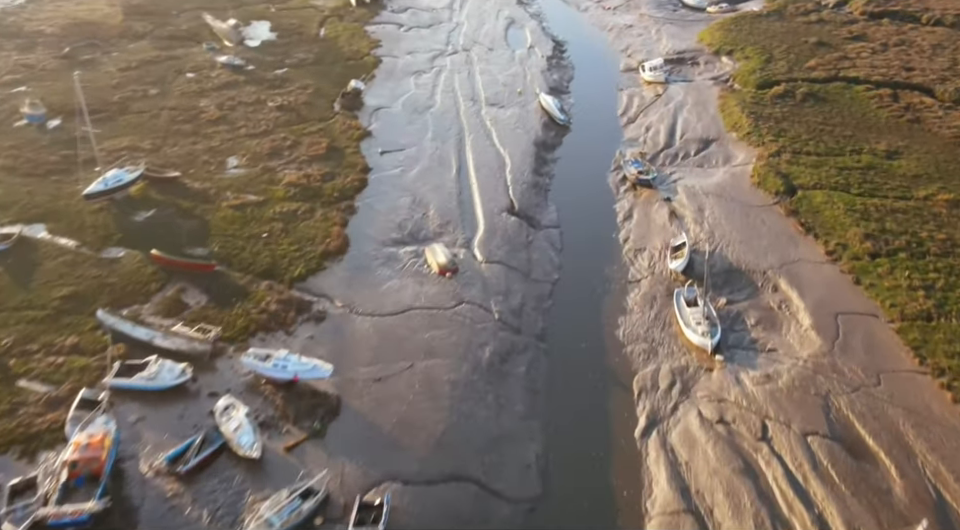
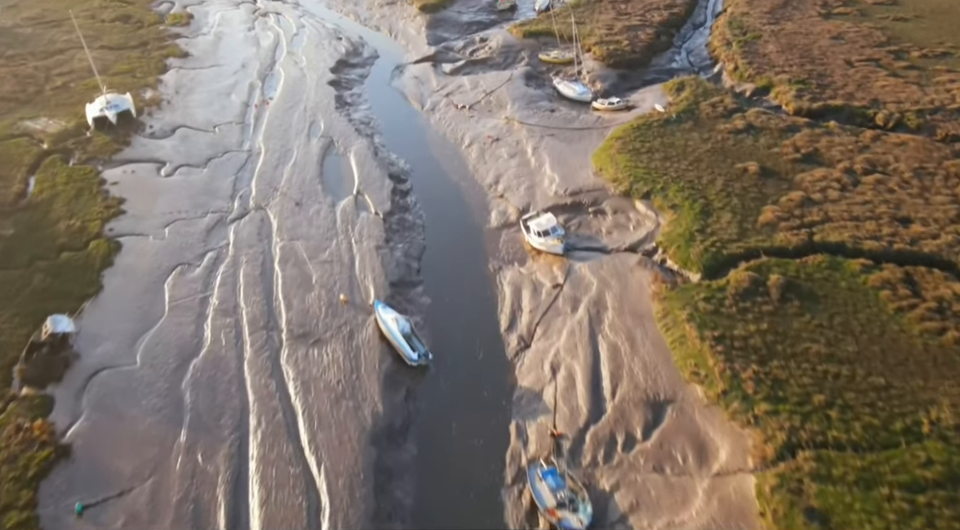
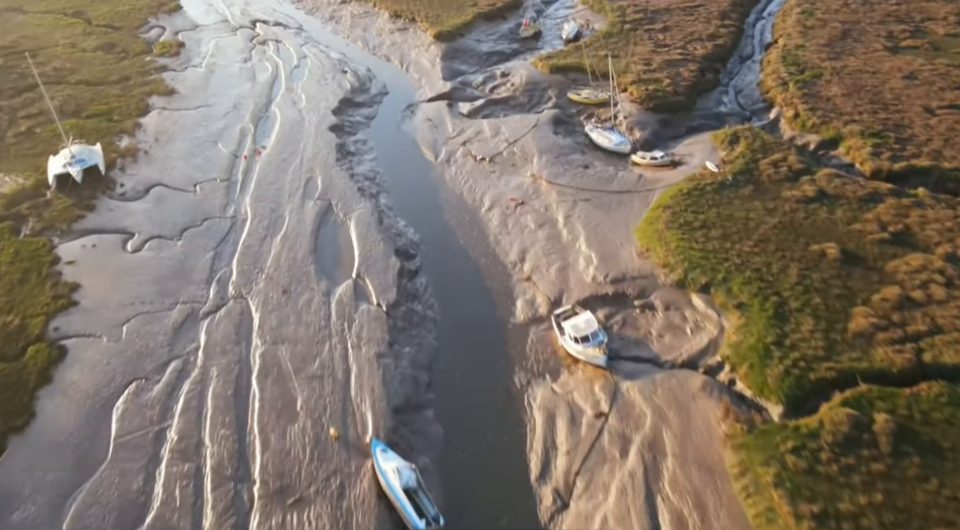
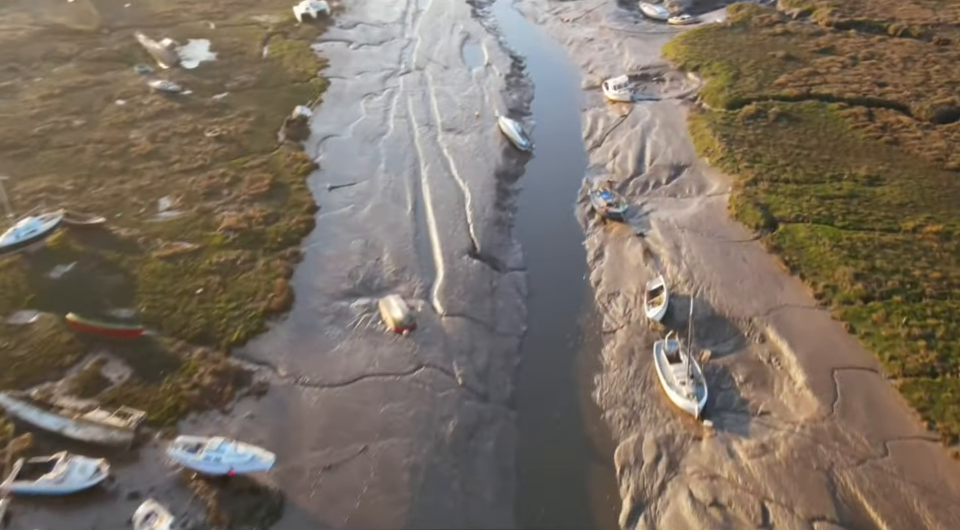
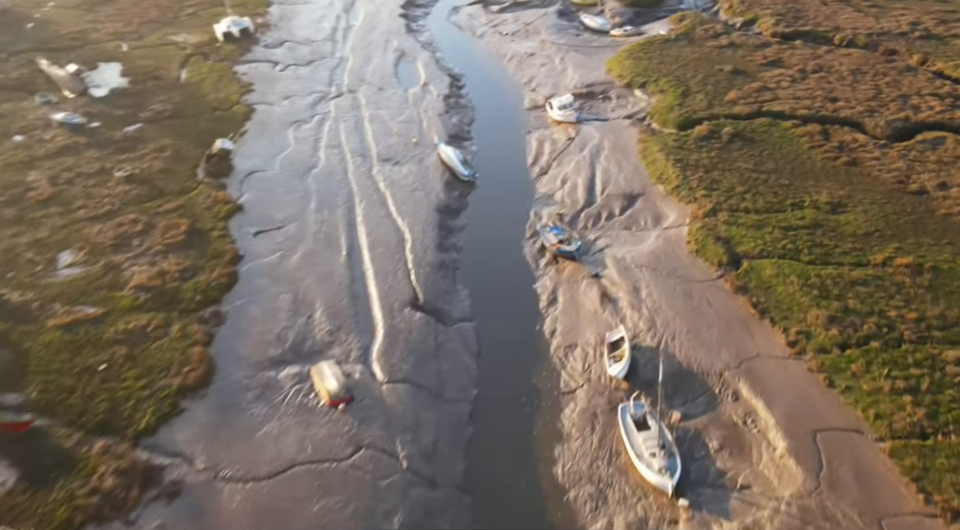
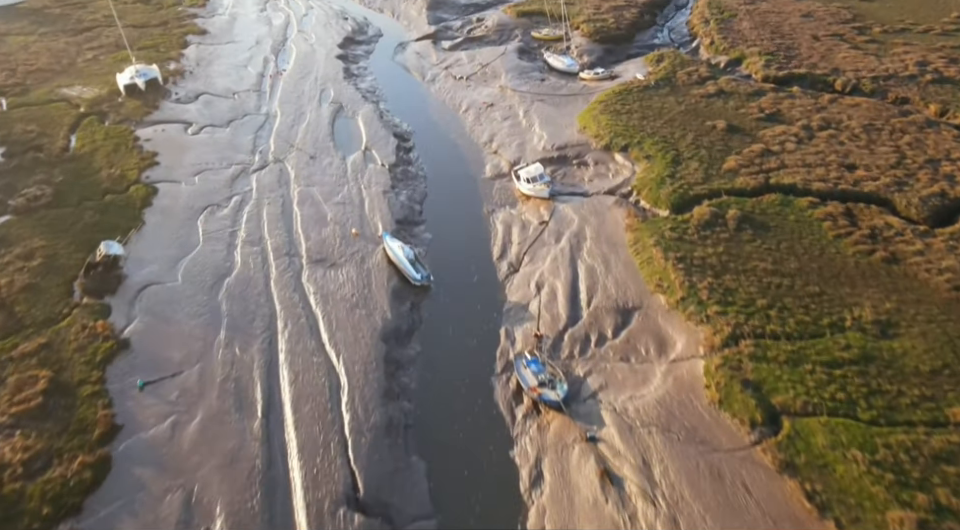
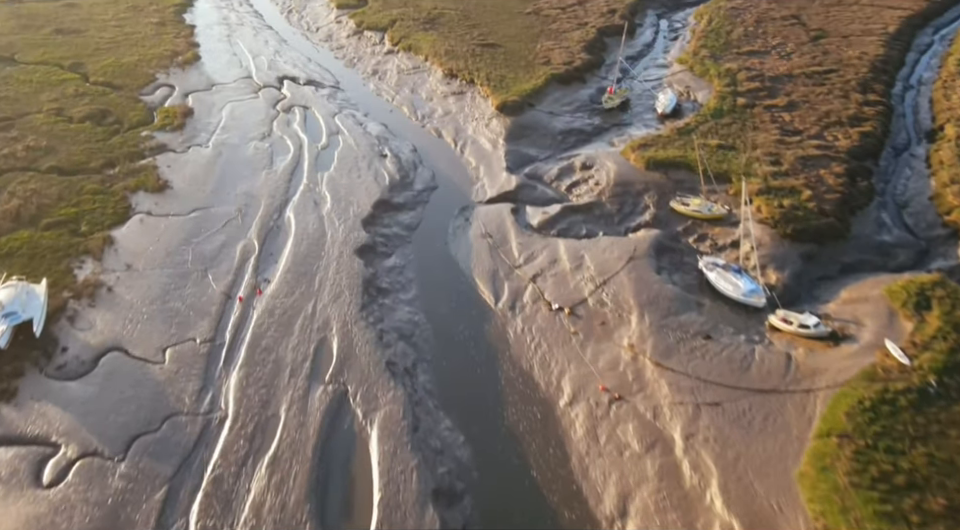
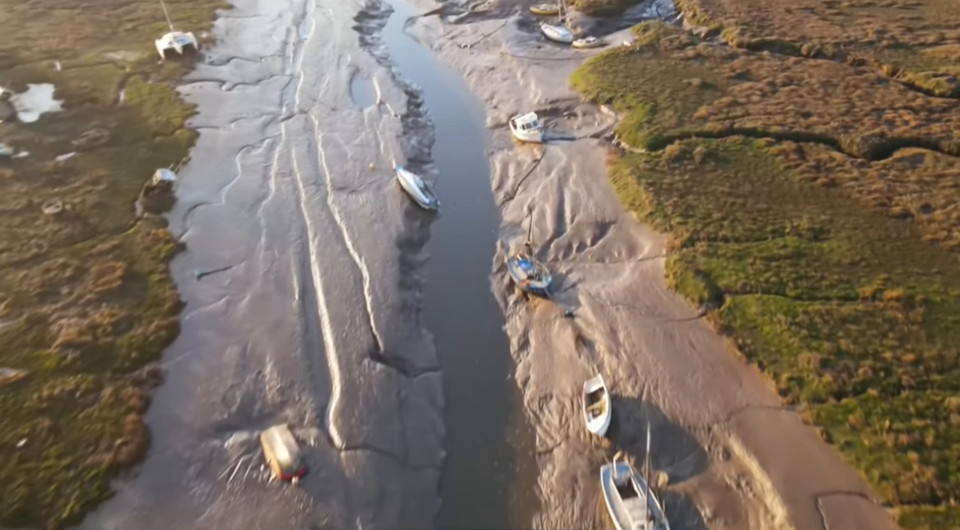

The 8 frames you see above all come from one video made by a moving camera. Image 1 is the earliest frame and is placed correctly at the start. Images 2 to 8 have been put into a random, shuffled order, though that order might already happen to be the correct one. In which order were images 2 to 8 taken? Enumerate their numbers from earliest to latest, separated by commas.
4, 5, 8, 6, 2, 3, 7
